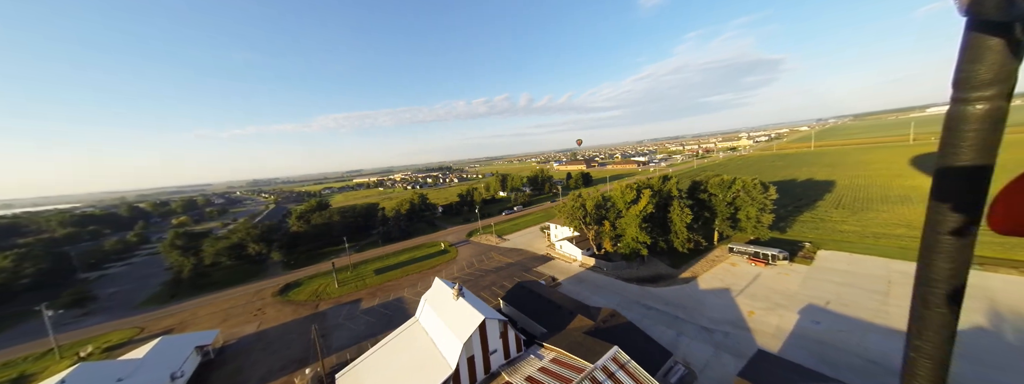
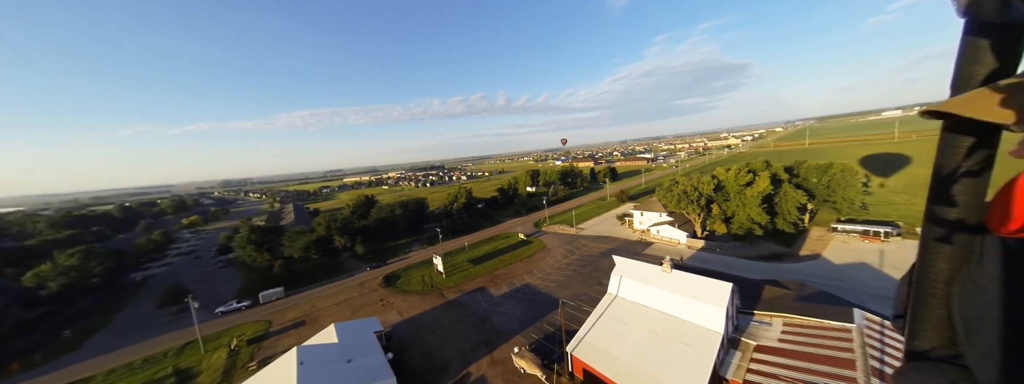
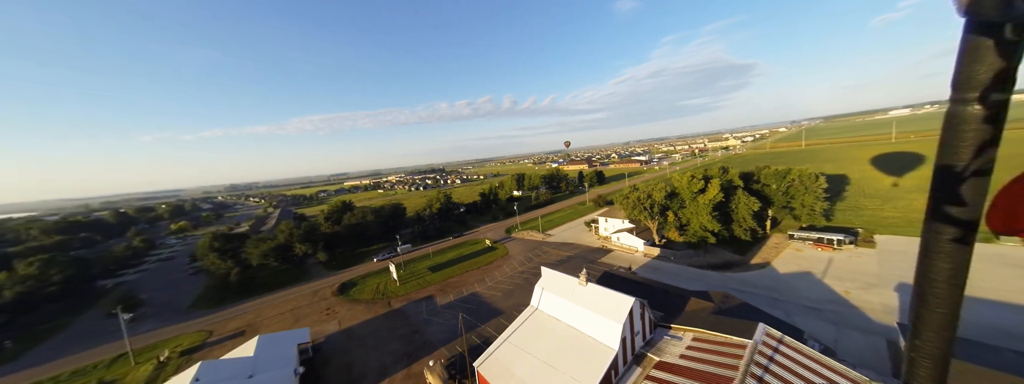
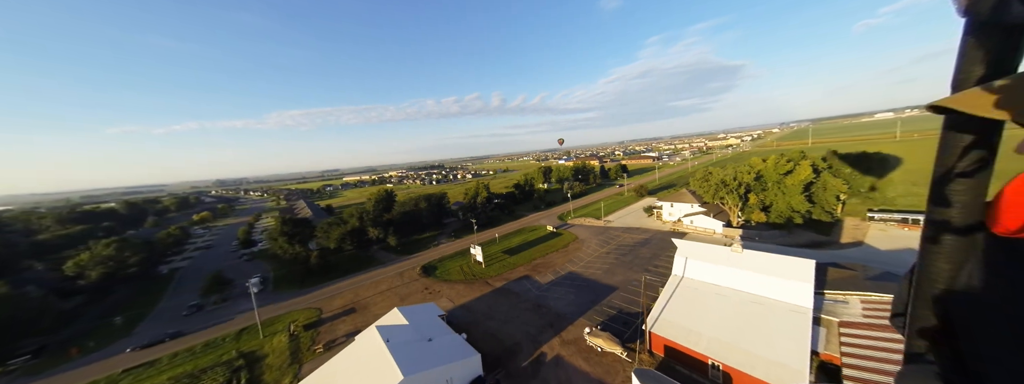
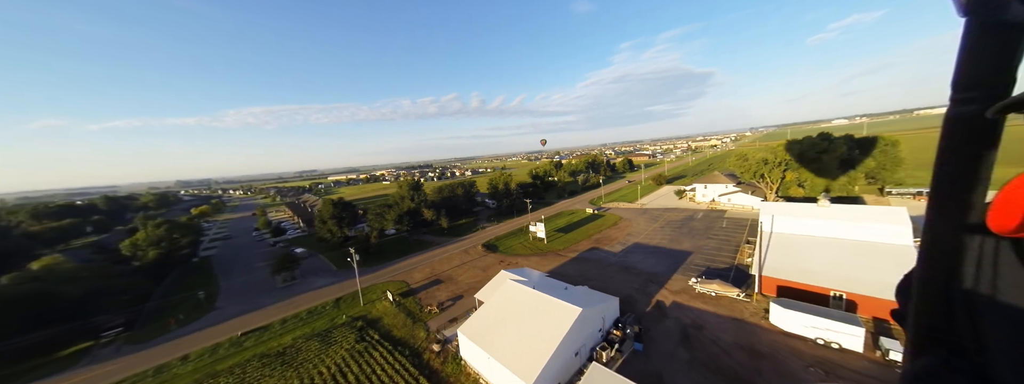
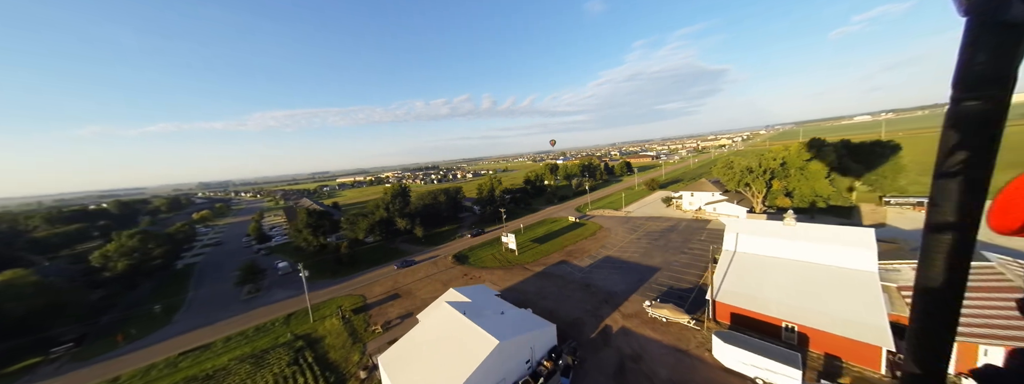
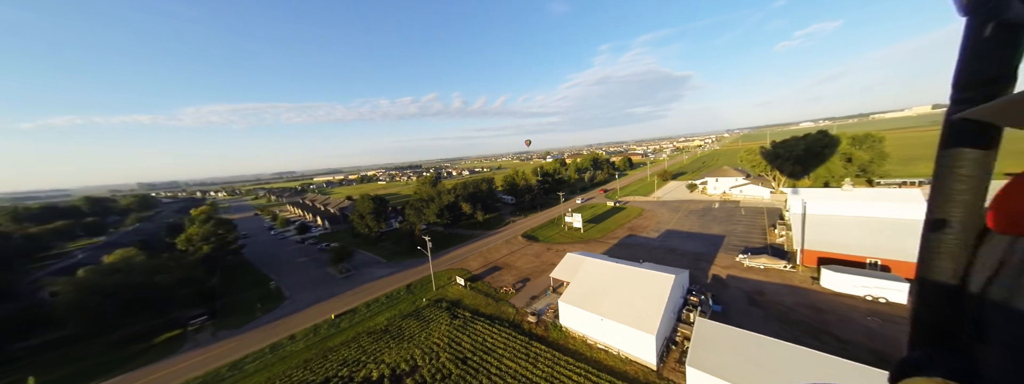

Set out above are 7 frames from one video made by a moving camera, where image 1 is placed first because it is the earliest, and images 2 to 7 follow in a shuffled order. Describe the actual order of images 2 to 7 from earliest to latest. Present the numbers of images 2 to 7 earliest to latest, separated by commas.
3, 2, 4, 6, 5, 7
